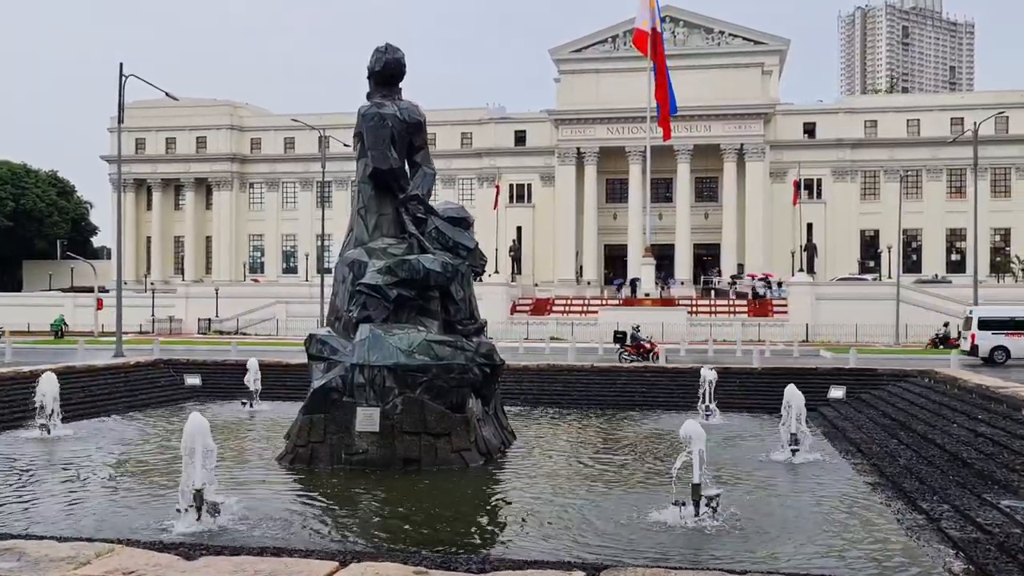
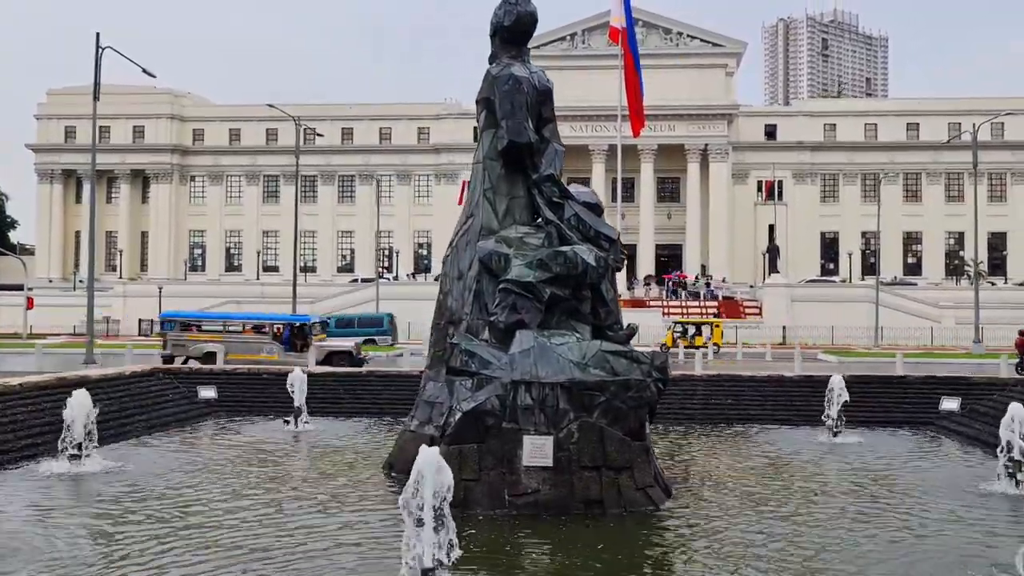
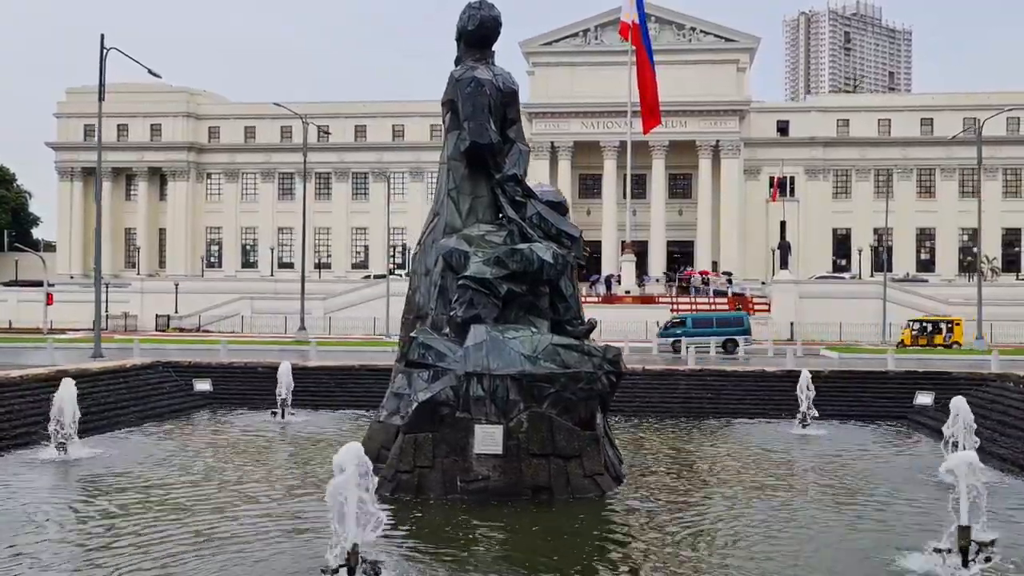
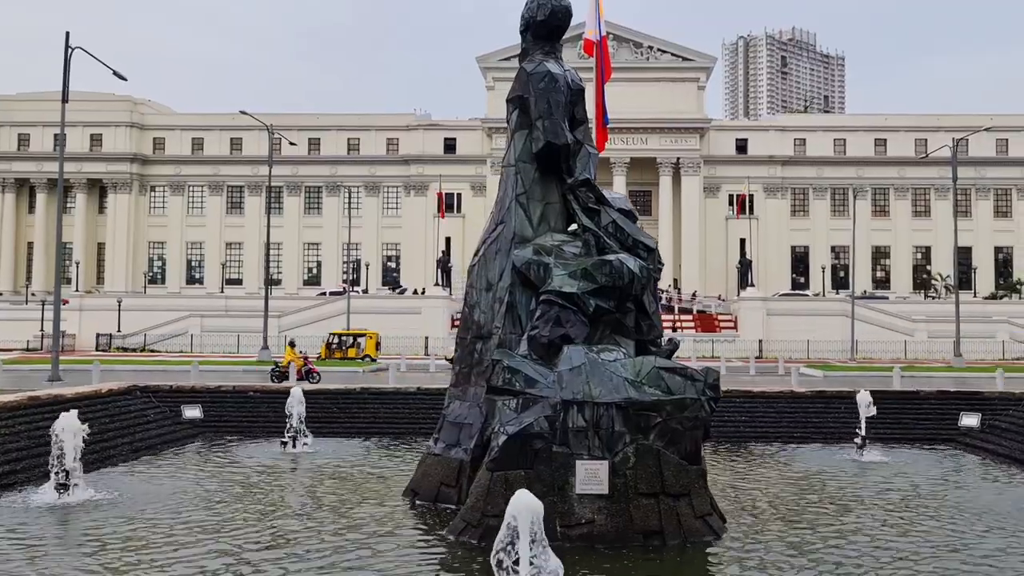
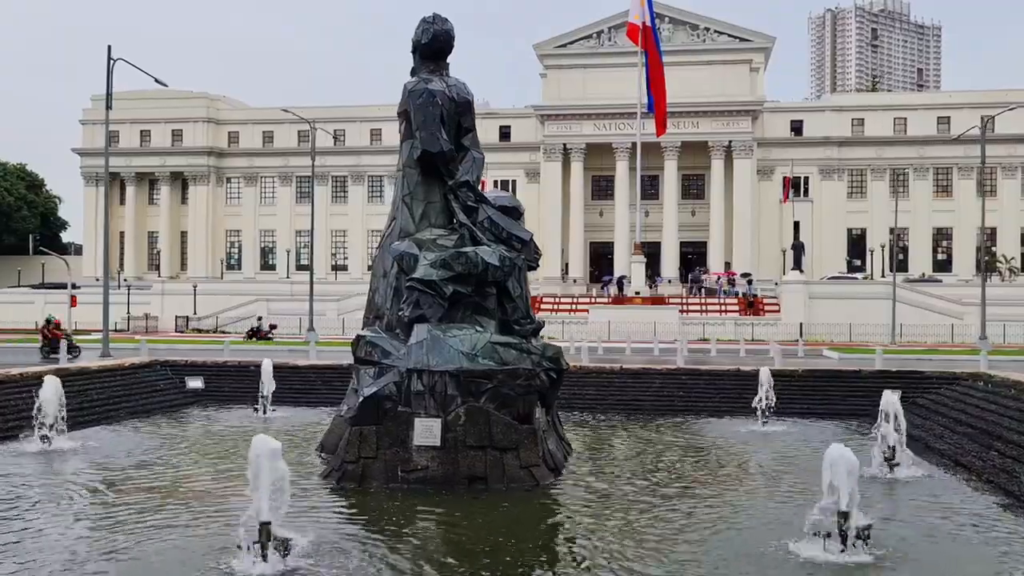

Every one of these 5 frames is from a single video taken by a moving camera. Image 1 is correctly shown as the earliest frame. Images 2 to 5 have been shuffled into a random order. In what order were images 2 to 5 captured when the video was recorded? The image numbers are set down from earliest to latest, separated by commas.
5, 3, 2, 4
